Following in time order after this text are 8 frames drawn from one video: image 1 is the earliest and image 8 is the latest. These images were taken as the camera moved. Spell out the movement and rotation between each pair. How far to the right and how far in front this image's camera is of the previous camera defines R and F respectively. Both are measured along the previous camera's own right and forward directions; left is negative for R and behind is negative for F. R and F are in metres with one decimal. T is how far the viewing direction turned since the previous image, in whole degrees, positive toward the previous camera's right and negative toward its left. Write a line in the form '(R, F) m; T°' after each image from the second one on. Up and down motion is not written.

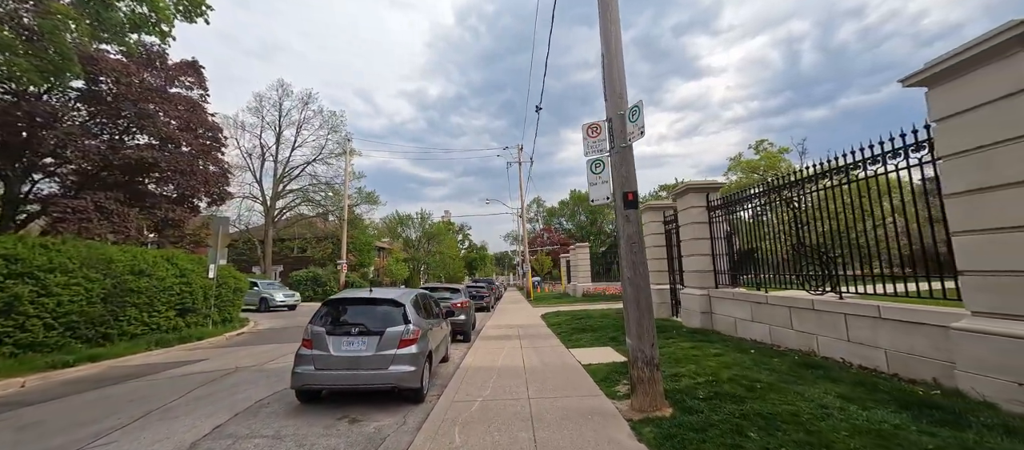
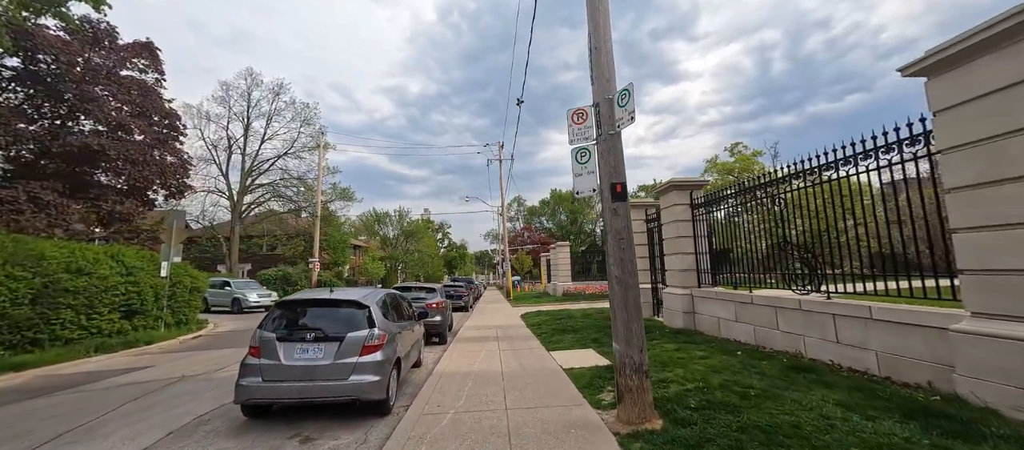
(0.0, +0.4) m; +3°
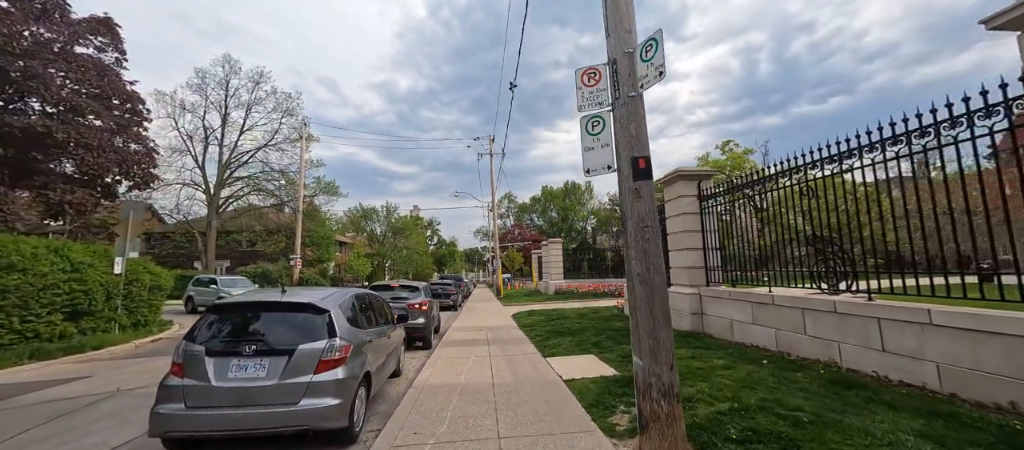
(0.0, +0.8) m; +1°
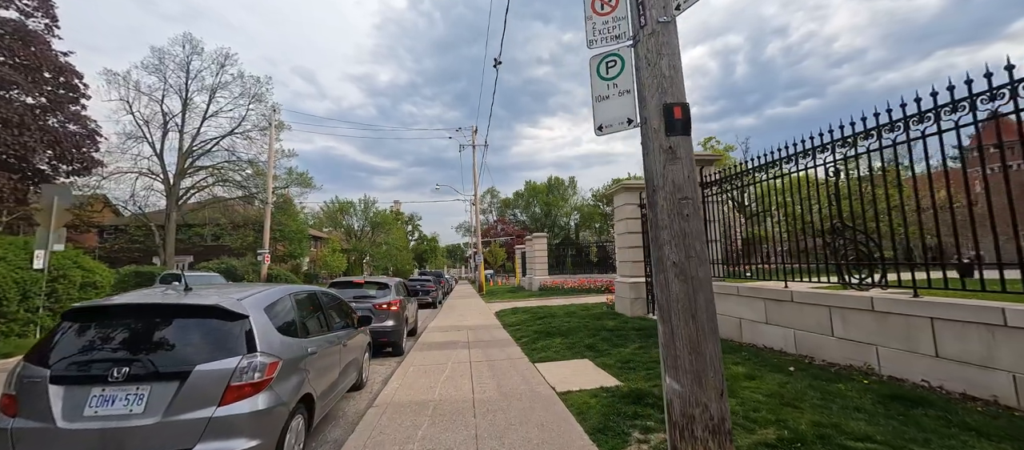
(0.0, +0.9) m; +3°
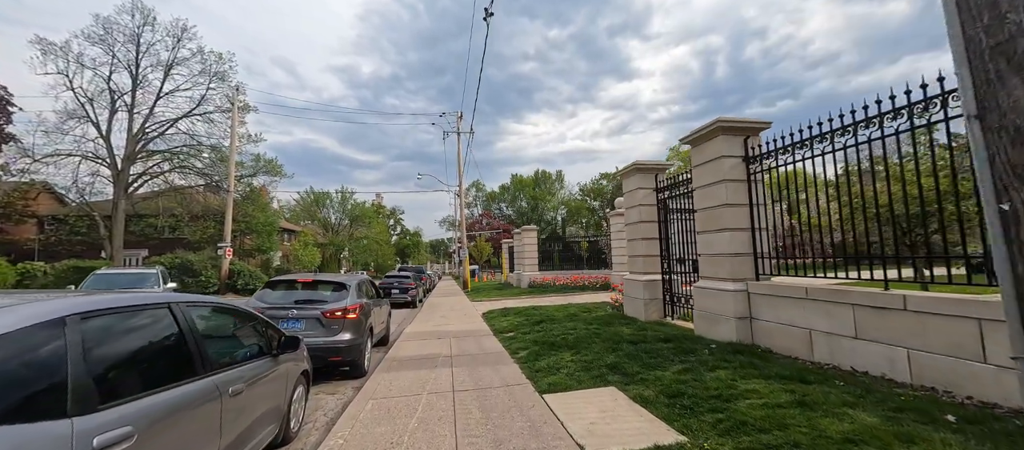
(-0.2, +1.6) m; +2°
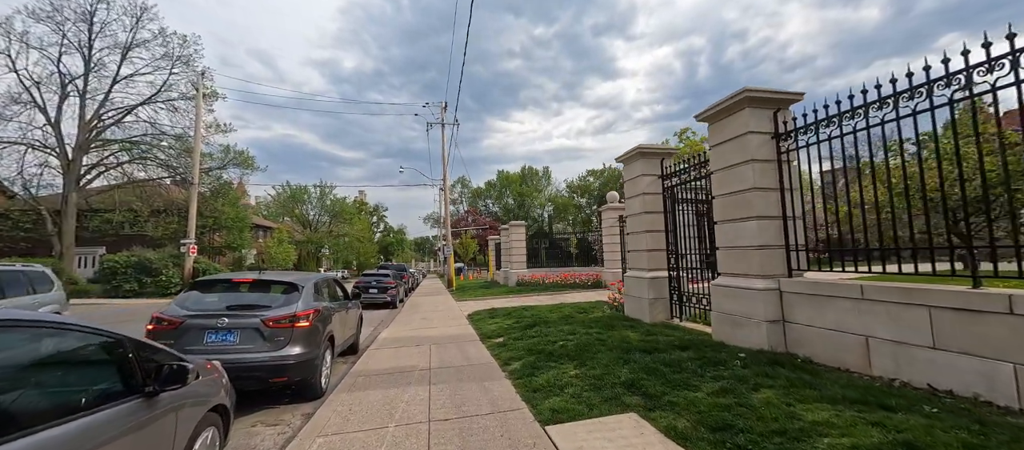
(-0.1, +1.0) m; +2°
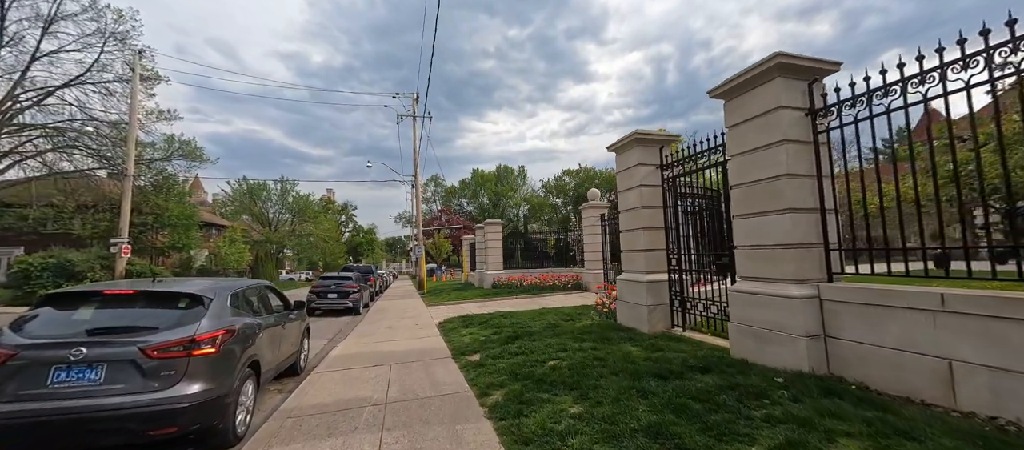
(-0.1, +1.1) m; +4°
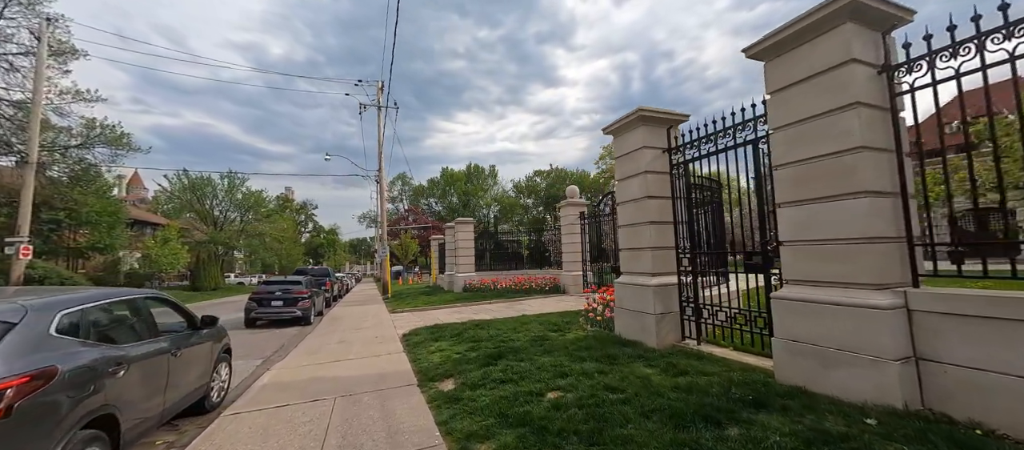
(-0.2, +1.2) m; +5°
